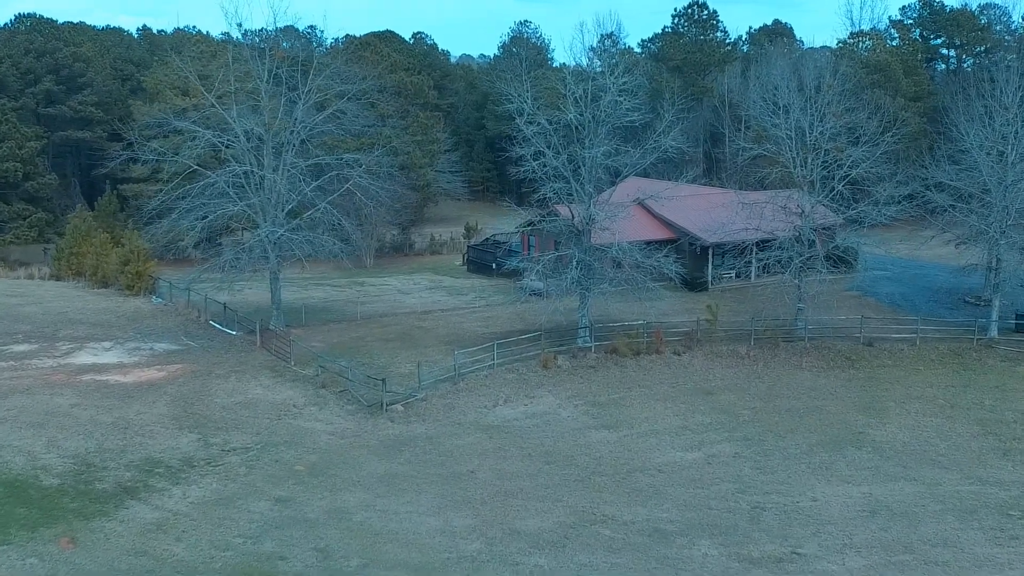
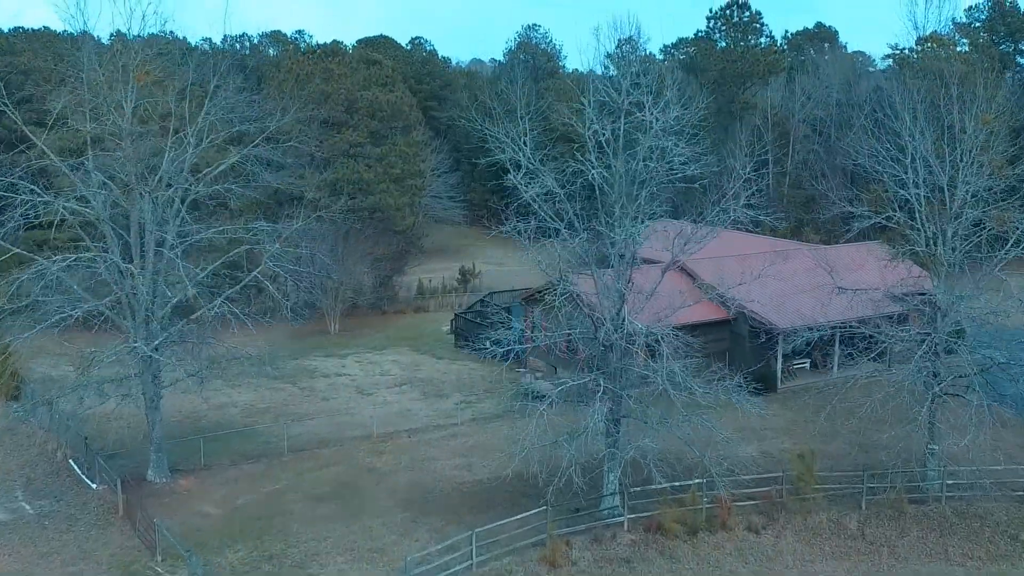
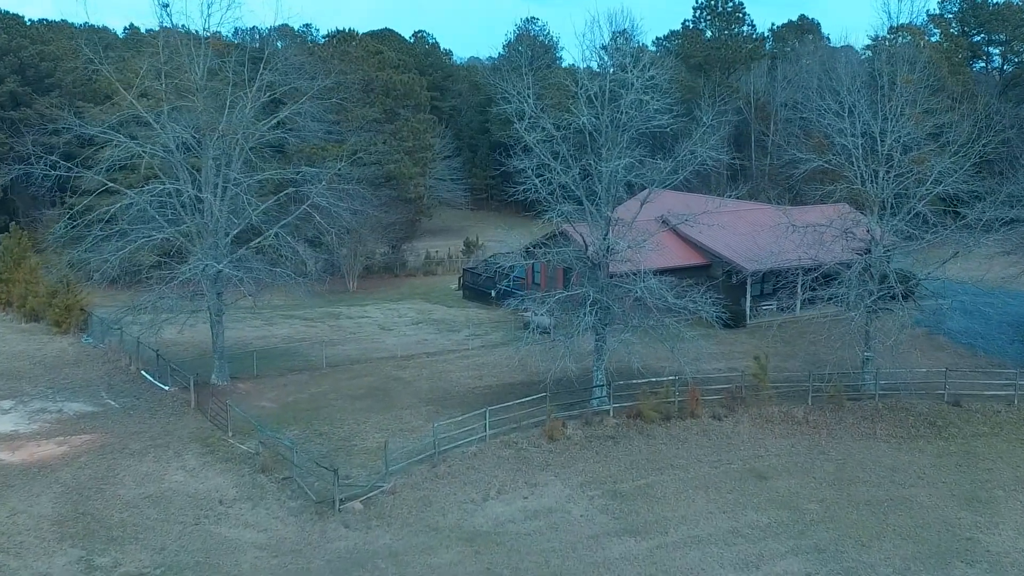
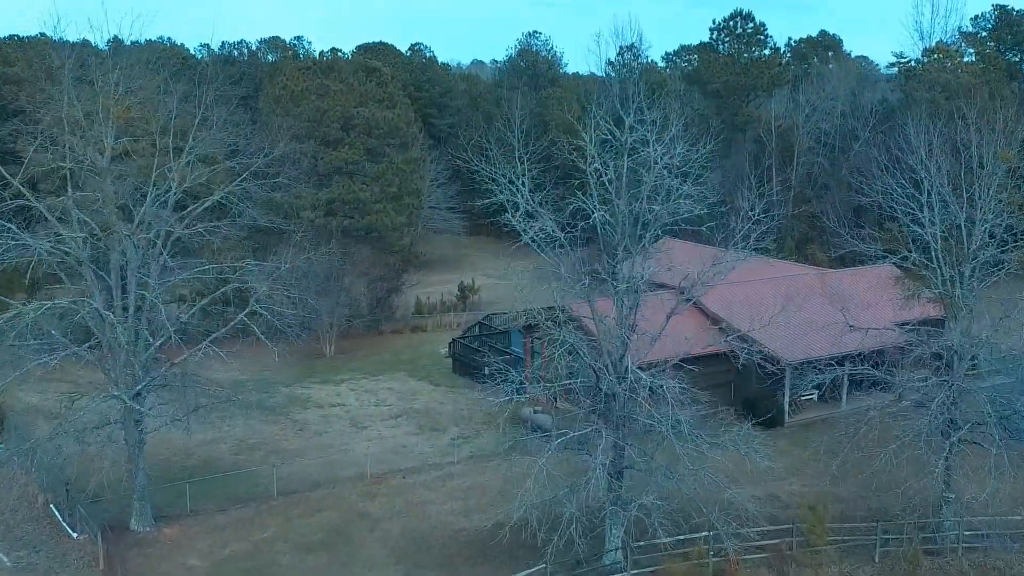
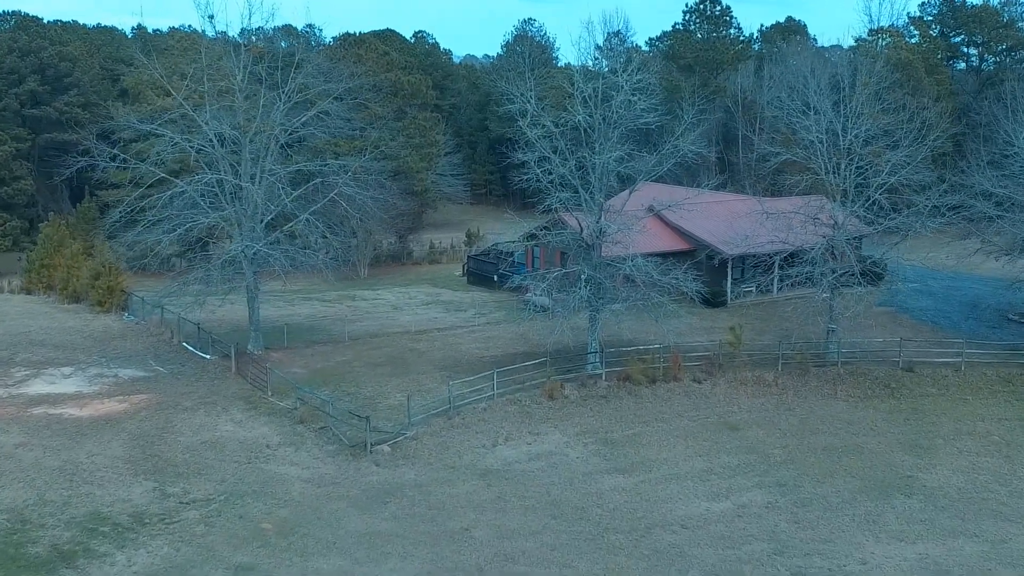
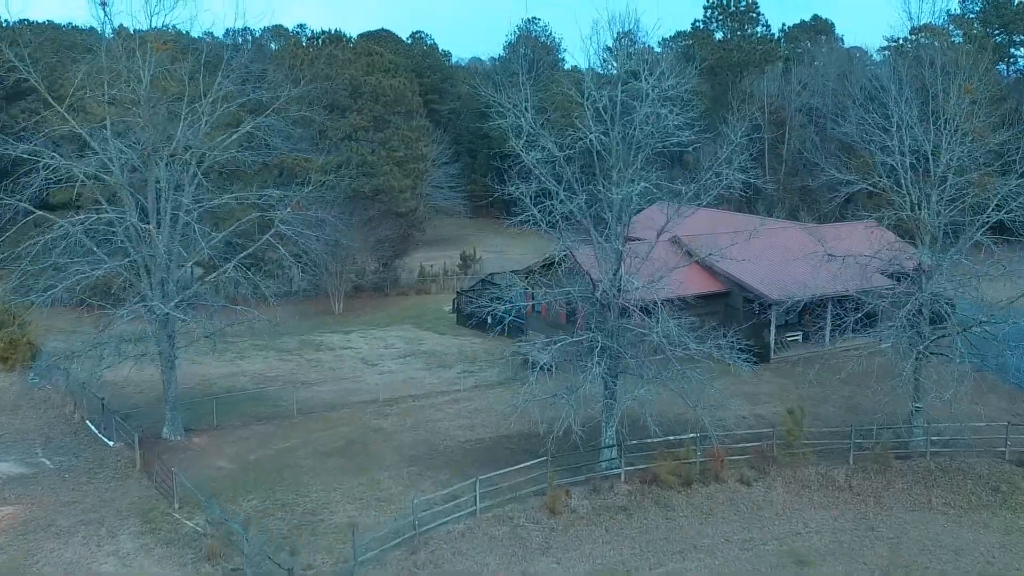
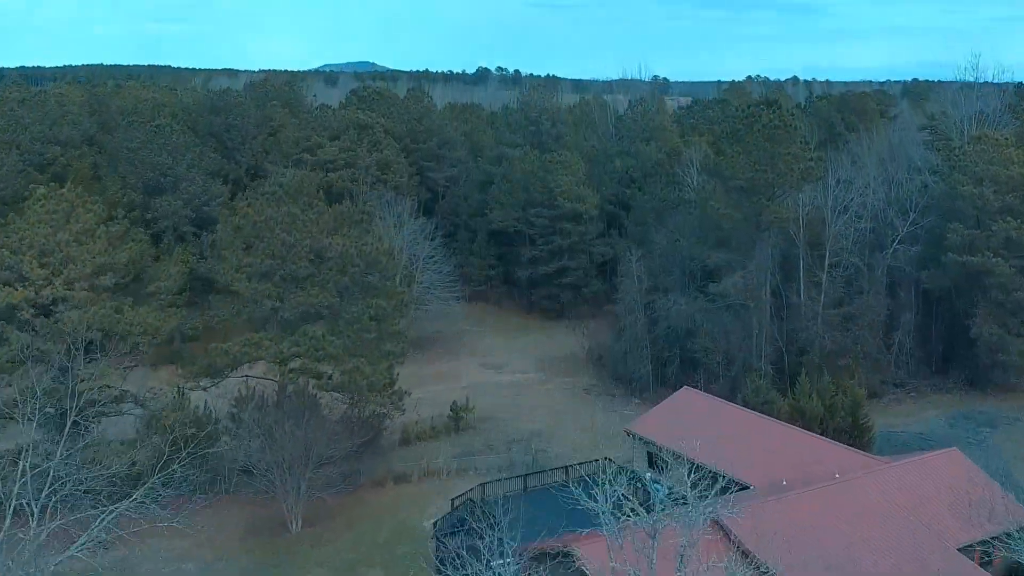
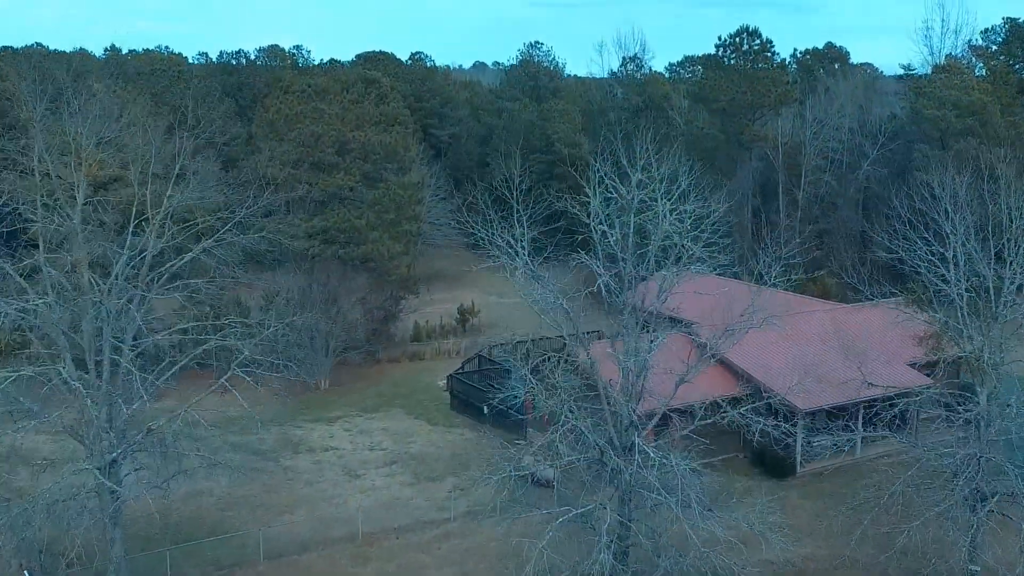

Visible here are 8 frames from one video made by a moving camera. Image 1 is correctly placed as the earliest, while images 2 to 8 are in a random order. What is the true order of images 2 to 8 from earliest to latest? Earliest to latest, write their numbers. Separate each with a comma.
5, 3, 6, 2, 4, 8, 7
